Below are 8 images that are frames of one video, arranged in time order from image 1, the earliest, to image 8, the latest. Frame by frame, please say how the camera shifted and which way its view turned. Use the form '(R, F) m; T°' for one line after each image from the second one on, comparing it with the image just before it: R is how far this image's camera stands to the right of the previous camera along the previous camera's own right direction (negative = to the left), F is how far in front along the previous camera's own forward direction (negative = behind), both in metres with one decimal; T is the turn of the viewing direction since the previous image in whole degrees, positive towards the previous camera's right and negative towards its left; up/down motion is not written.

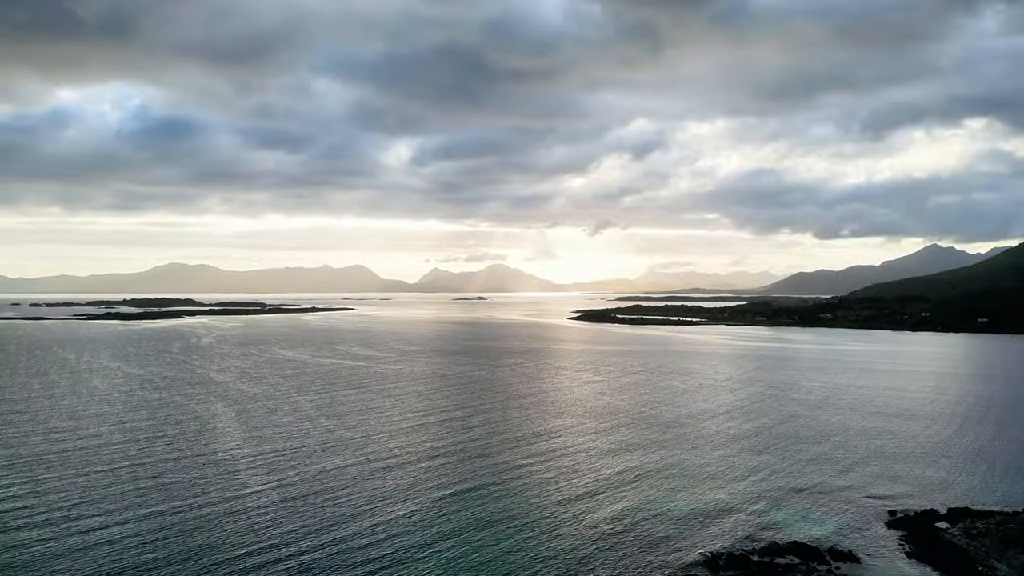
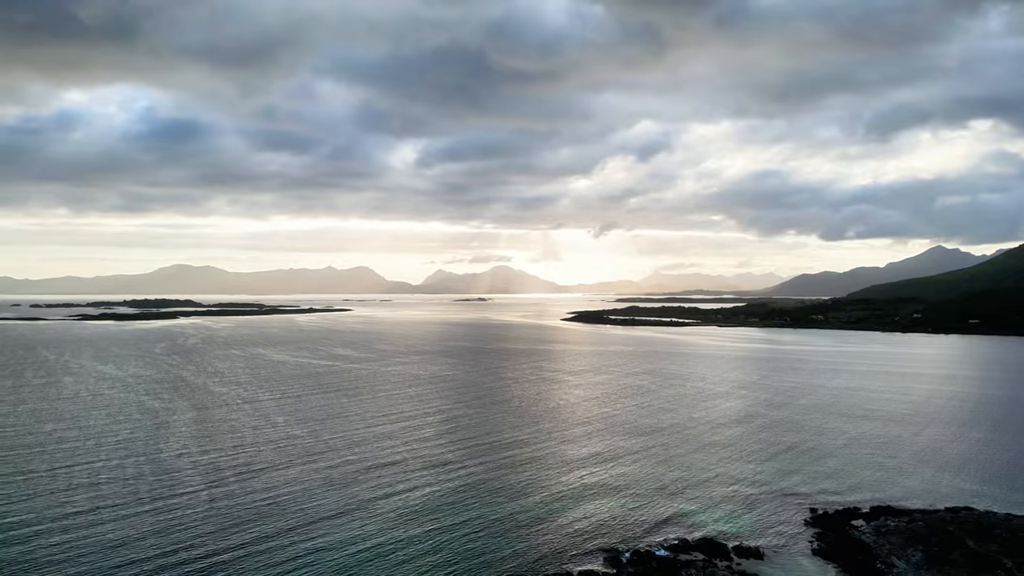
(+2.9, -0.1) m; 0°
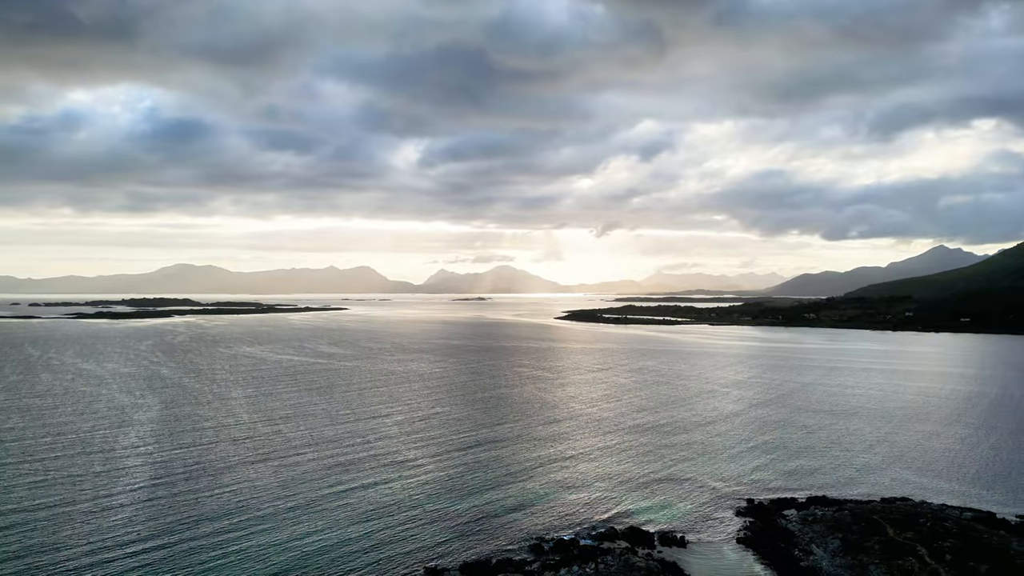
(+2.3, -0.1) m; 0°
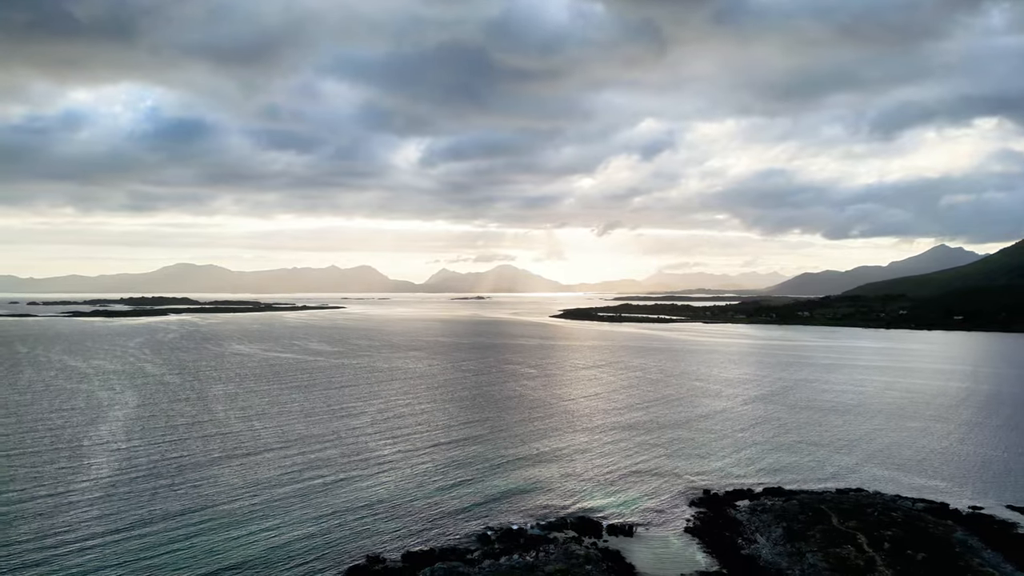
(+1.6, -0.1) m; 0°
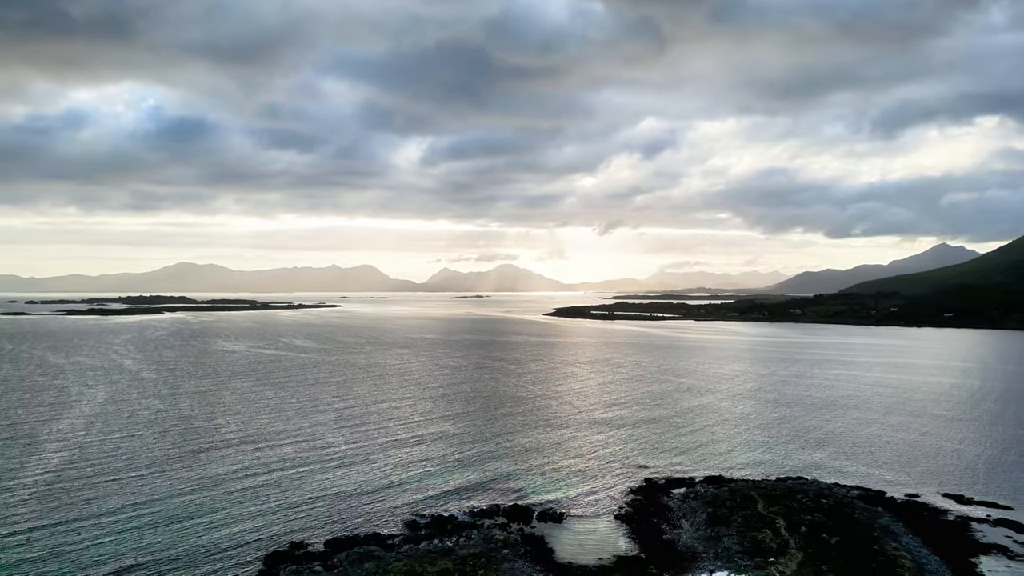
(+2.2, -0.1) m; 0°
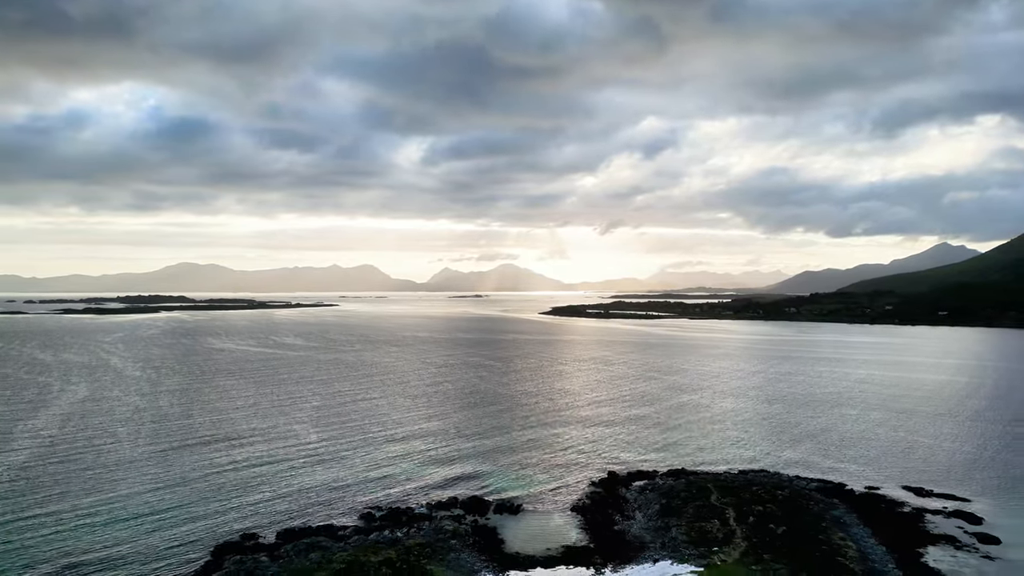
(+1.4, 0.0) m; 0°
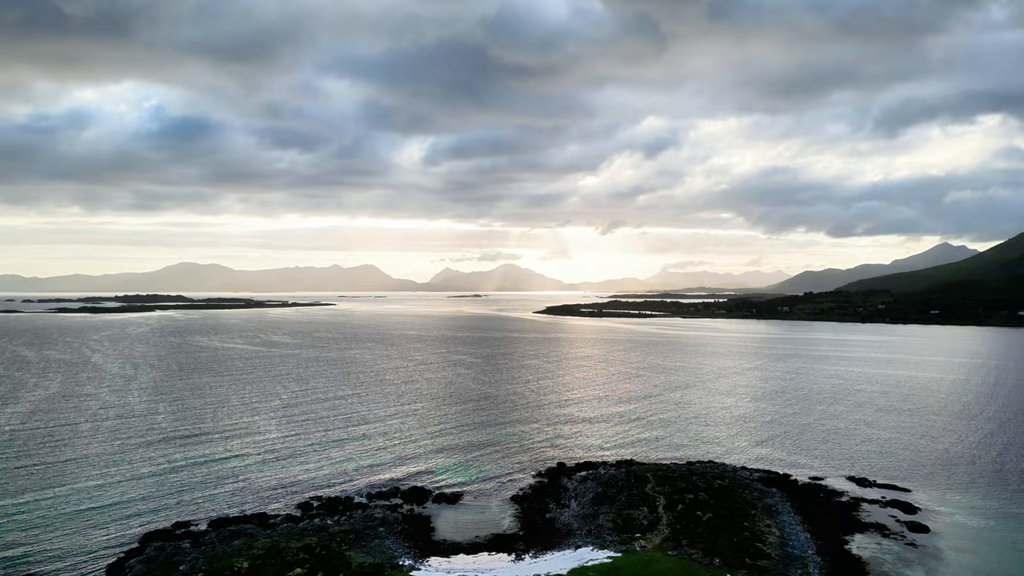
(+1.9, -0.1) m; 0°
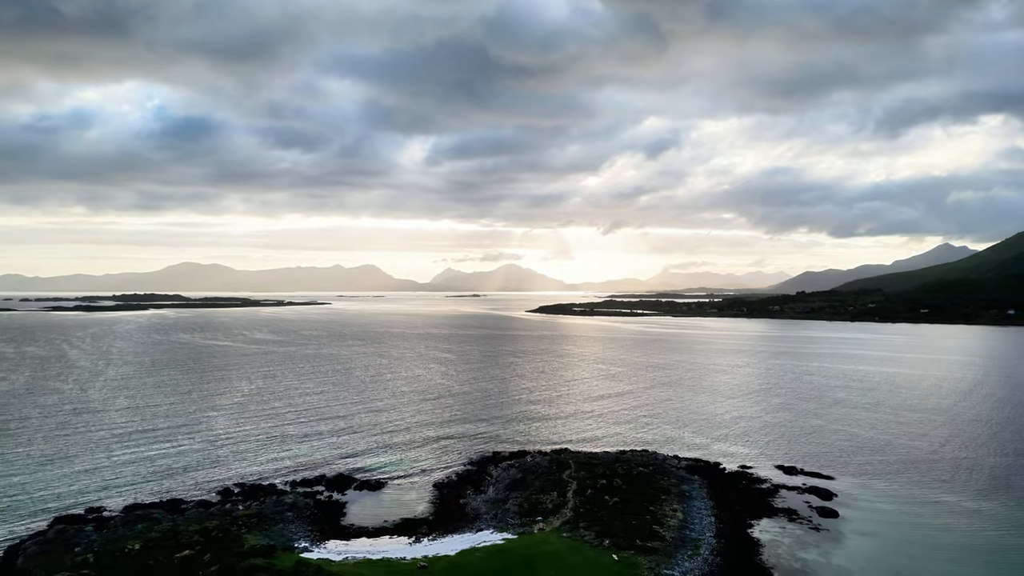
(+2.4, -0.1) m; 0°
